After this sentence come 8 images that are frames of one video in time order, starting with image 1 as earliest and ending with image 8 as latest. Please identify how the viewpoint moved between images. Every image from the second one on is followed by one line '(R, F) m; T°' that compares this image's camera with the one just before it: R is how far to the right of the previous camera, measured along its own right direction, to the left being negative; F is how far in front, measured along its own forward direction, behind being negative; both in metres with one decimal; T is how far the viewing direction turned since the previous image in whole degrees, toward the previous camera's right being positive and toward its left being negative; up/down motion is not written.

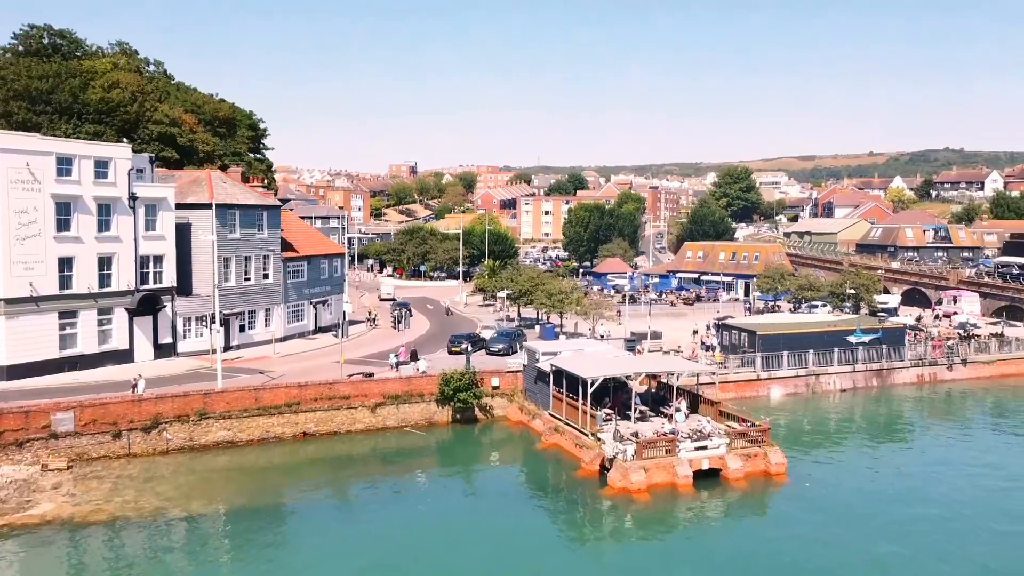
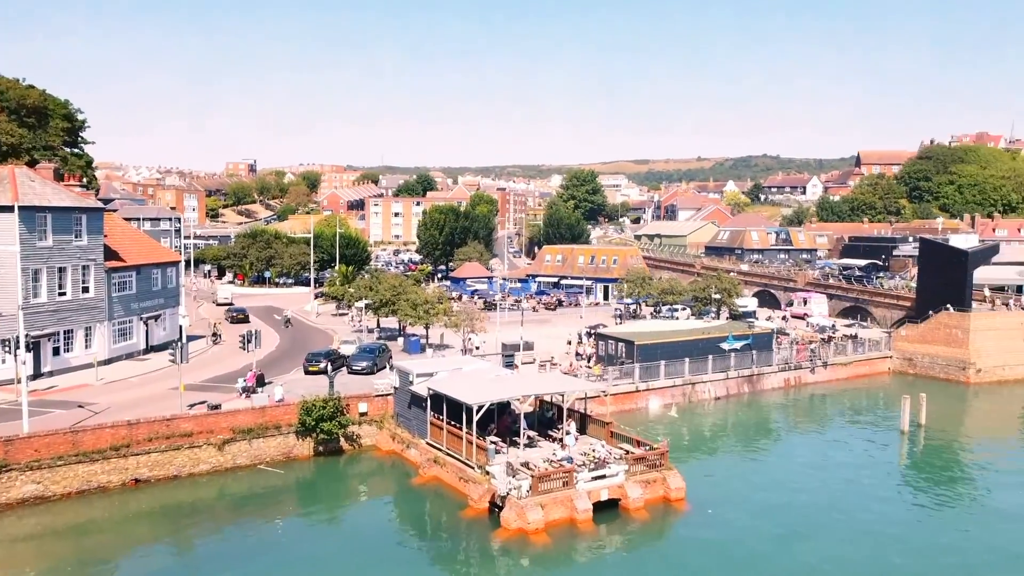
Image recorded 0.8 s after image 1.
(-0.8, +2.9) m; +11°
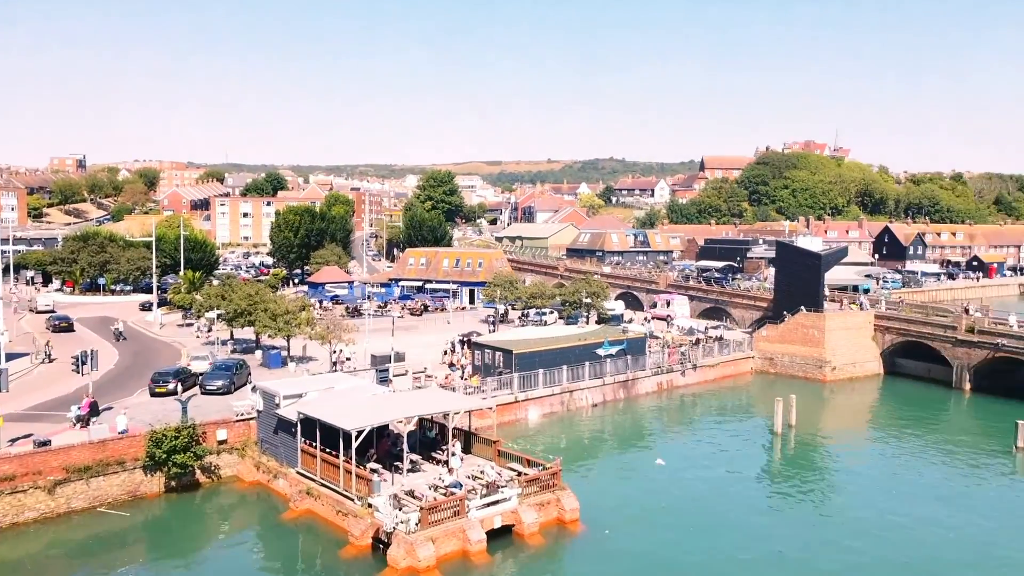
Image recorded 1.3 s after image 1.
(-0.7, +1.8) m; +10°
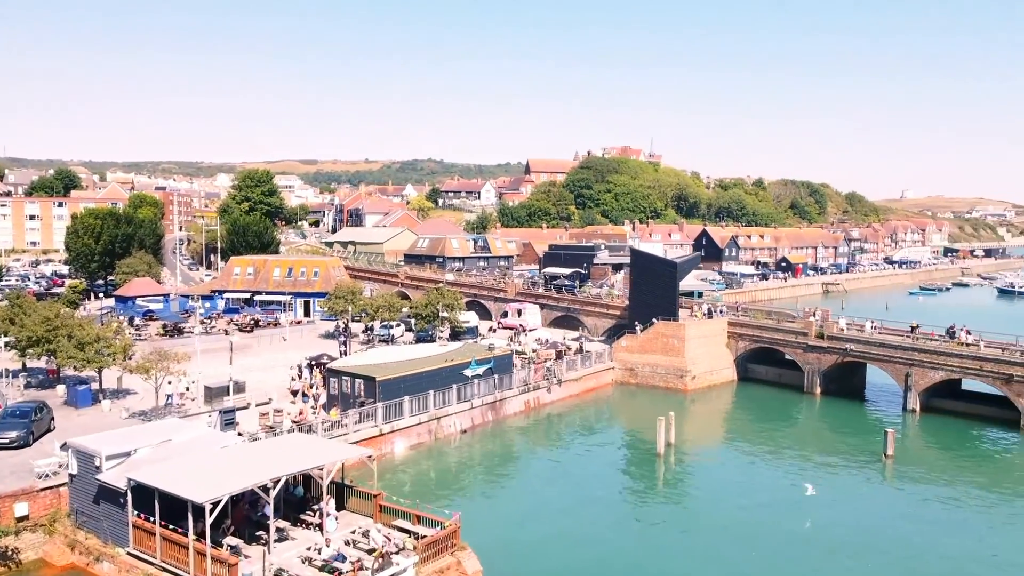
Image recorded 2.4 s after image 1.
(-1.5, +3.4) m; +12°
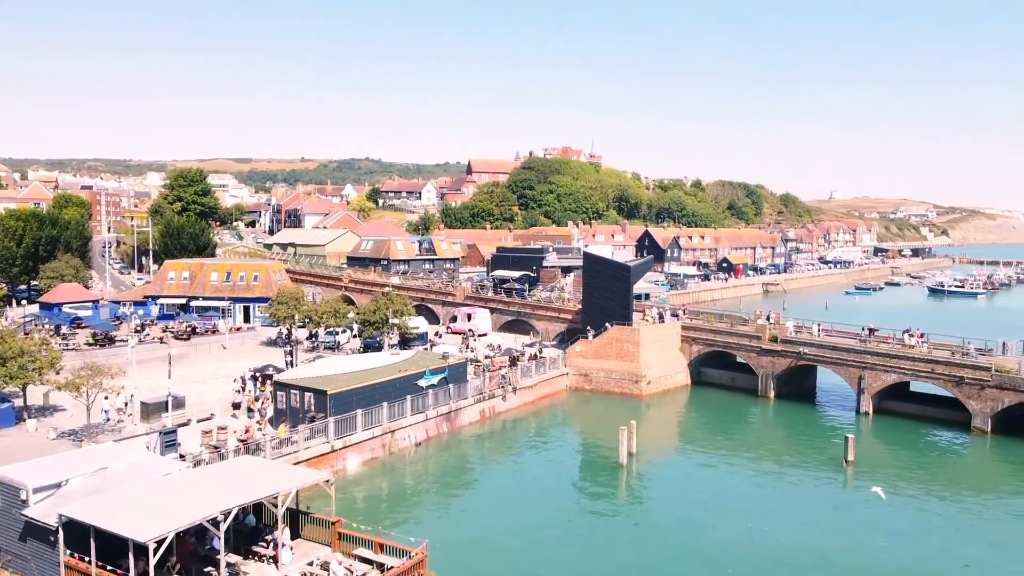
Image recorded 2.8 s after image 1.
(-0.7, +1.2) m; +4°
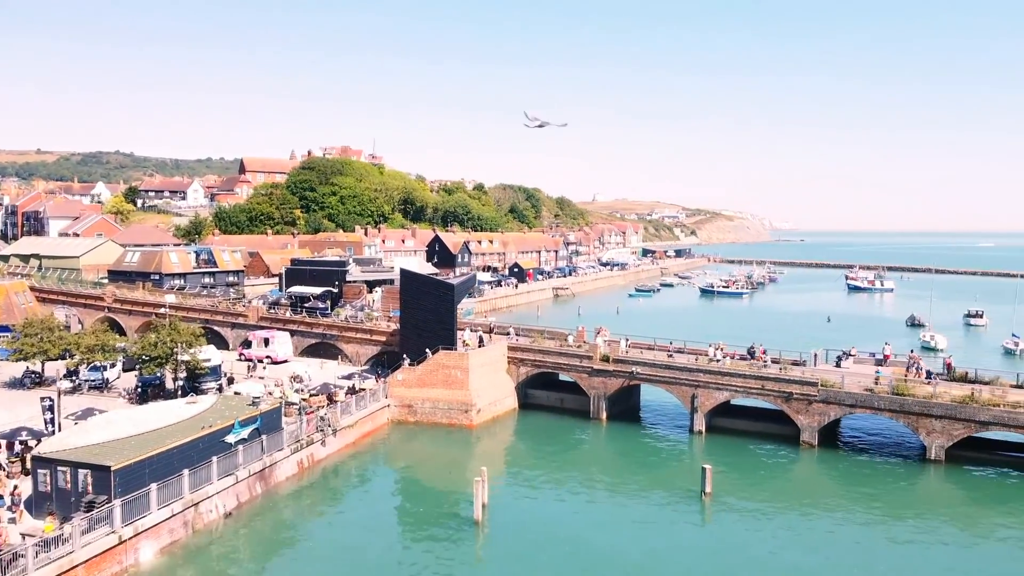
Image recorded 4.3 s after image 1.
(-1.8, +4.3) m; +15°
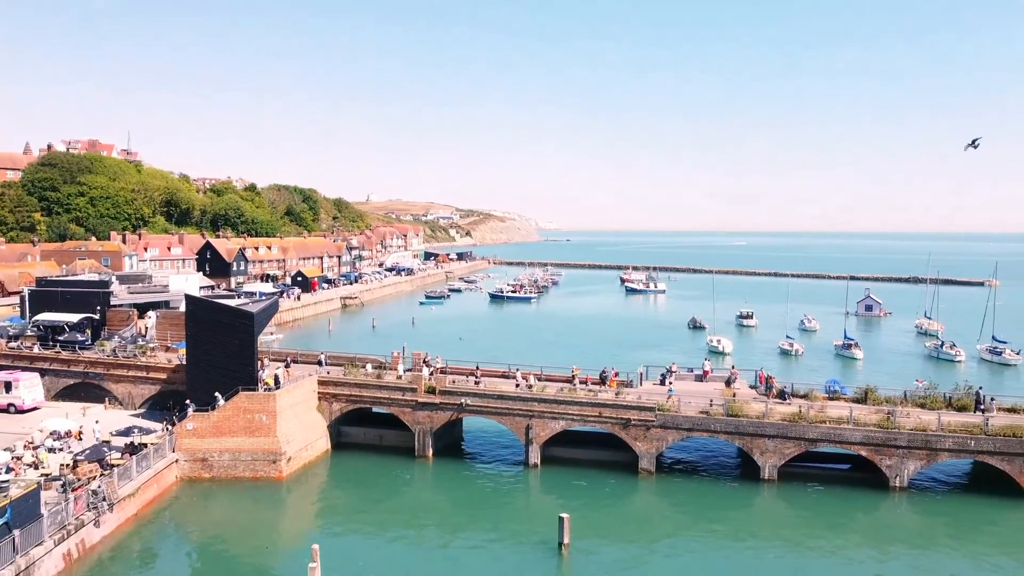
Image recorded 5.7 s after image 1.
(-1.7, +4.2) m; +15°
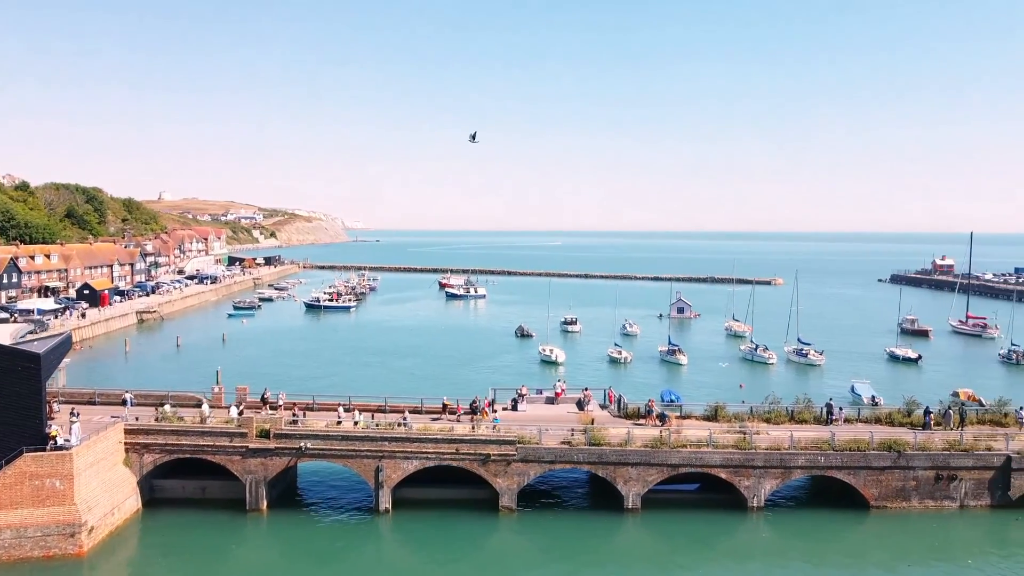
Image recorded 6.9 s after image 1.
(-1.4, +3.2) m; +13°
